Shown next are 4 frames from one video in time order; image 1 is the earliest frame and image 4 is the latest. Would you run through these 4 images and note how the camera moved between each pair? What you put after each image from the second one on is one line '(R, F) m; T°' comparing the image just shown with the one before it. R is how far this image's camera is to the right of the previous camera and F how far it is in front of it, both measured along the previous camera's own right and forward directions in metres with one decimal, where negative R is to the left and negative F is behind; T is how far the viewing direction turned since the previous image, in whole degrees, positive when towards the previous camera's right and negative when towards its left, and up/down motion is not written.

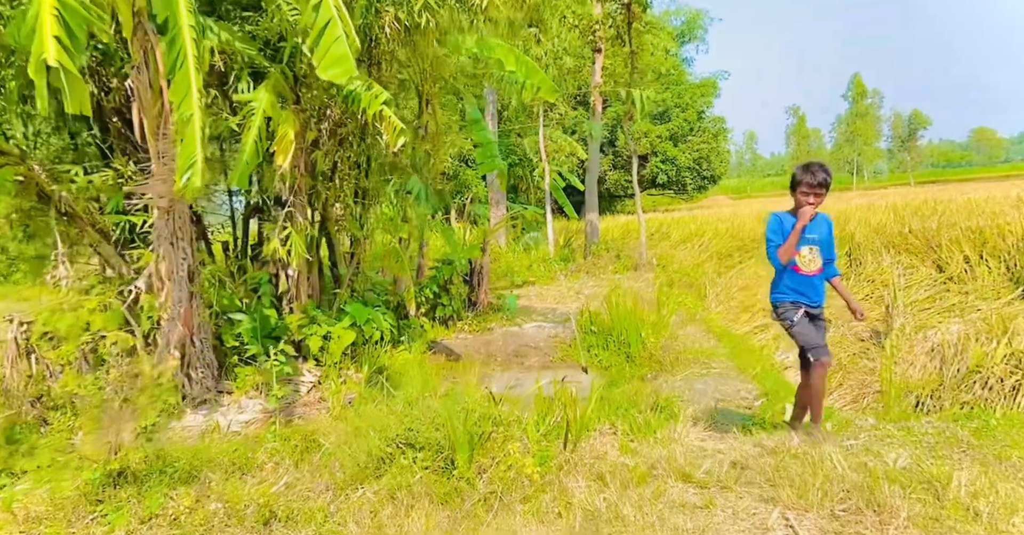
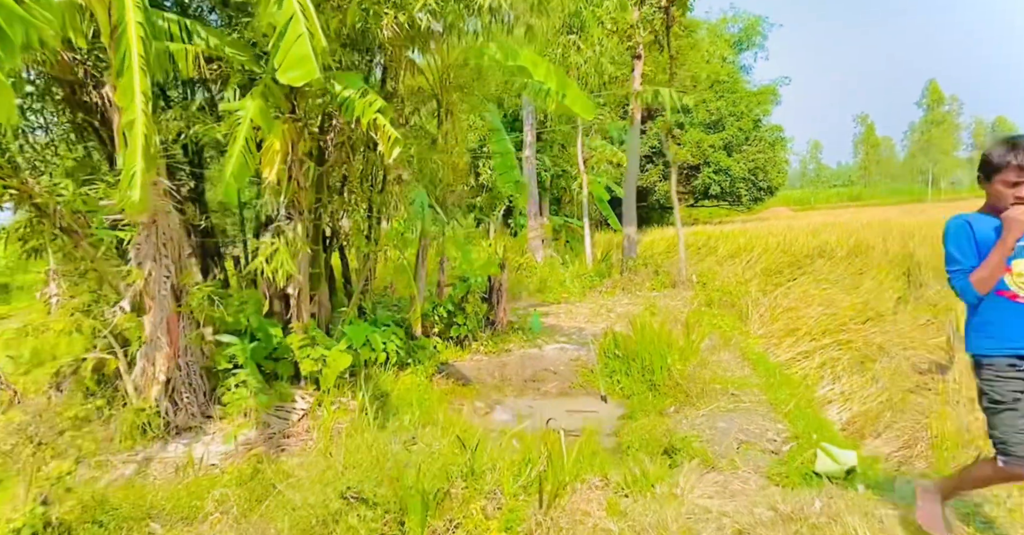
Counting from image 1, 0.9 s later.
(+0.3, +0.4) m; -4°
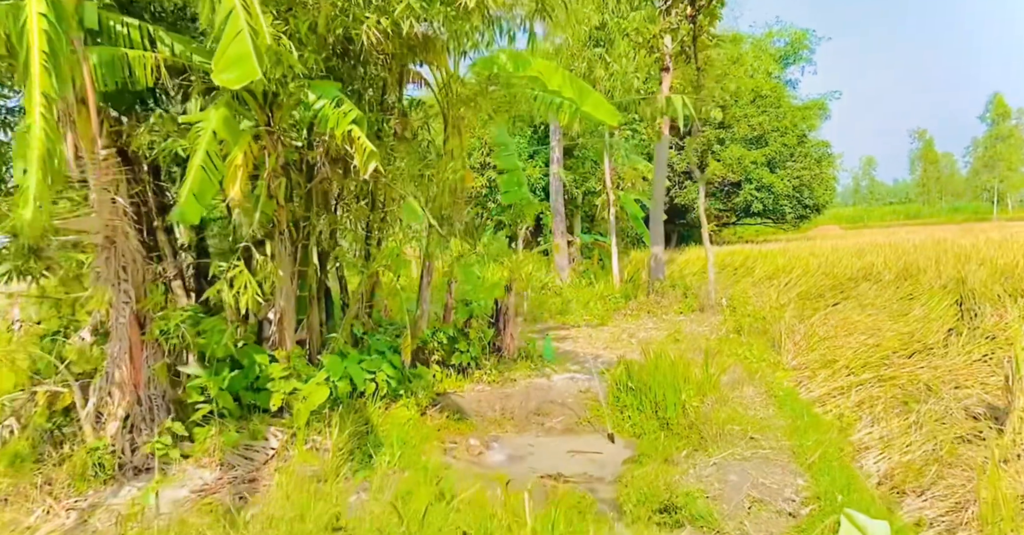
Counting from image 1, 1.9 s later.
(+0.3, +0.4) m; -3°
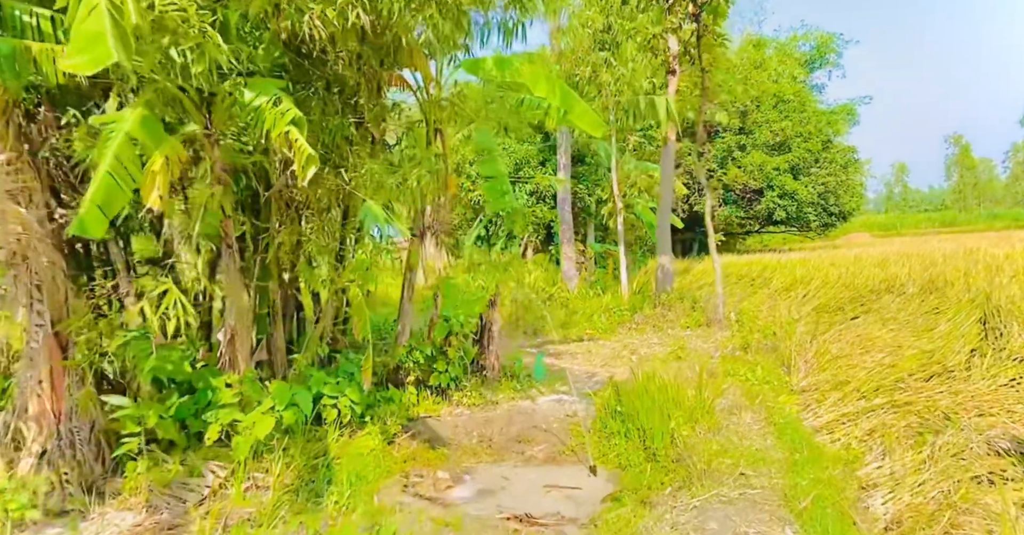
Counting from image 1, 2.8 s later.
(+0.3, +0.4) m; -2°
